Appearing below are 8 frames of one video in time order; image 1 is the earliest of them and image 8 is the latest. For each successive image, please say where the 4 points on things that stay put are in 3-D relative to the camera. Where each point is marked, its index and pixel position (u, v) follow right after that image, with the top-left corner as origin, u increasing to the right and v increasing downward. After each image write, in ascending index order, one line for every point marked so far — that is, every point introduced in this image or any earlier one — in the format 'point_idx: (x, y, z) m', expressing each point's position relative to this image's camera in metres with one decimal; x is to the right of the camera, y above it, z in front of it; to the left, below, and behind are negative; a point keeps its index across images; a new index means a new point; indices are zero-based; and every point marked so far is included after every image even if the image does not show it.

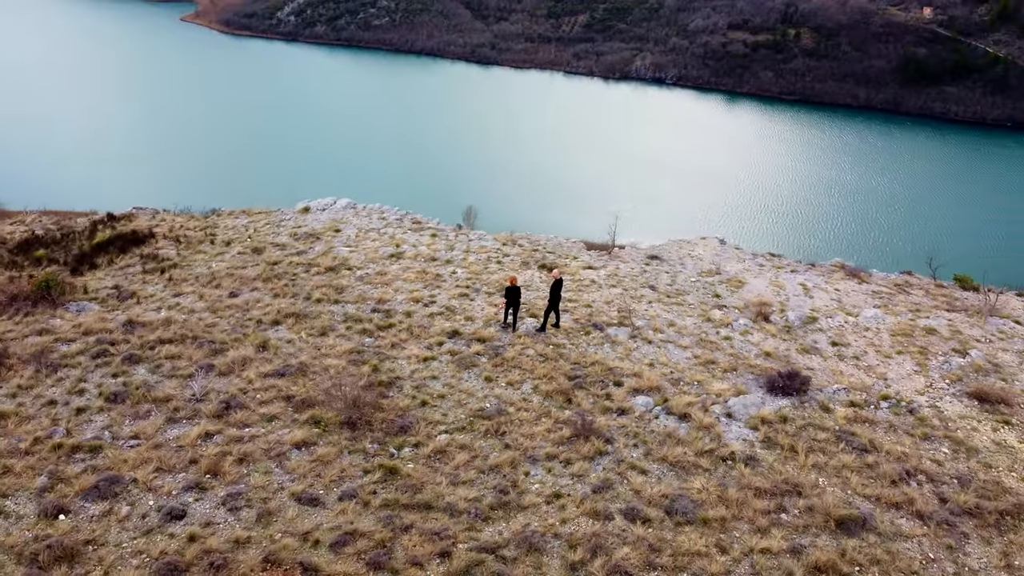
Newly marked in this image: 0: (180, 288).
0: (-7.0, 0.0, +17.2) m
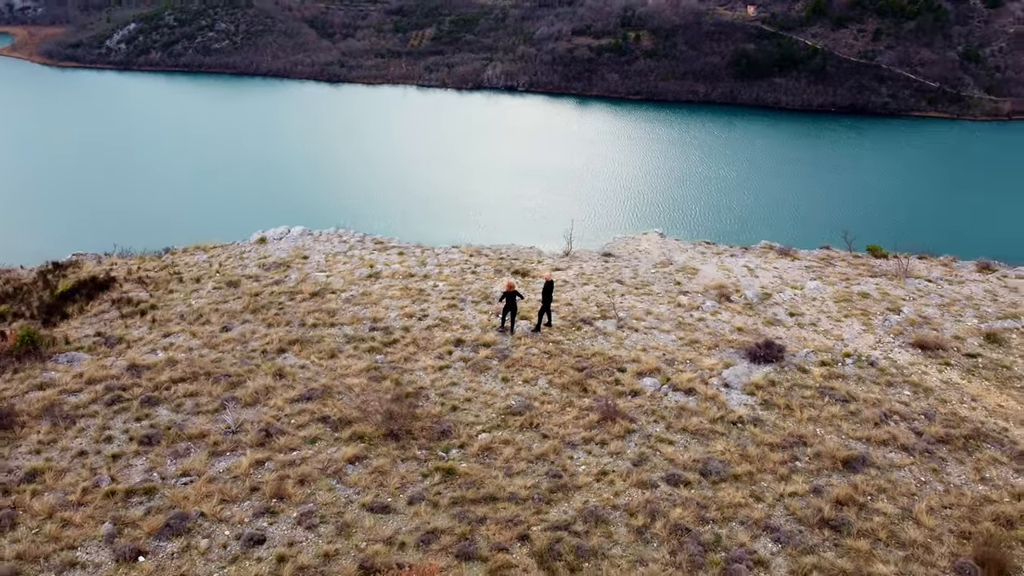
0: (-7.3, -0.9, +17.1) m
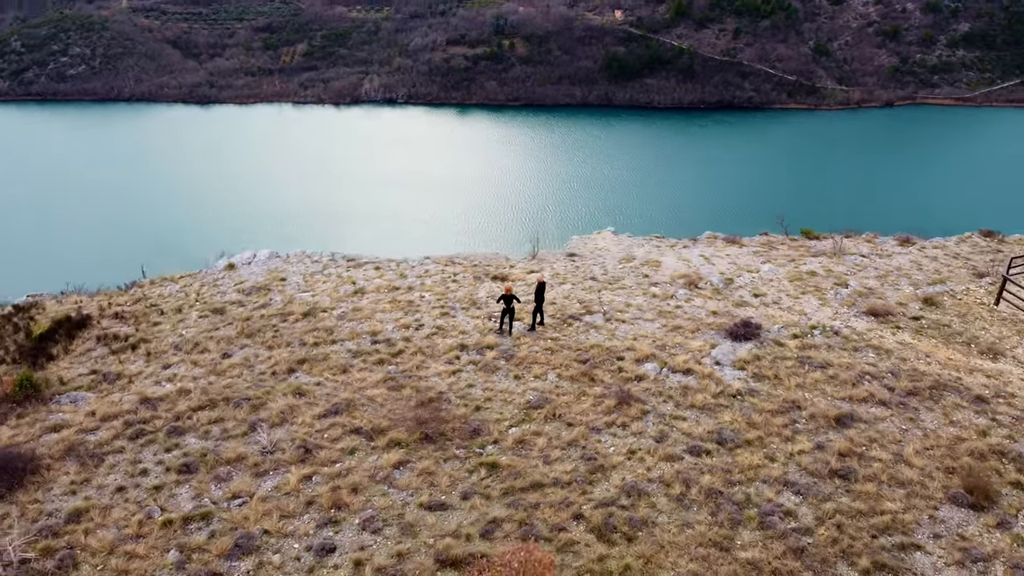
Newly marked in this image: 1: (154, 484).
0: (-7.3, -1.5, +17.0) m
1: (-5.9, -3.2, +13.3) m
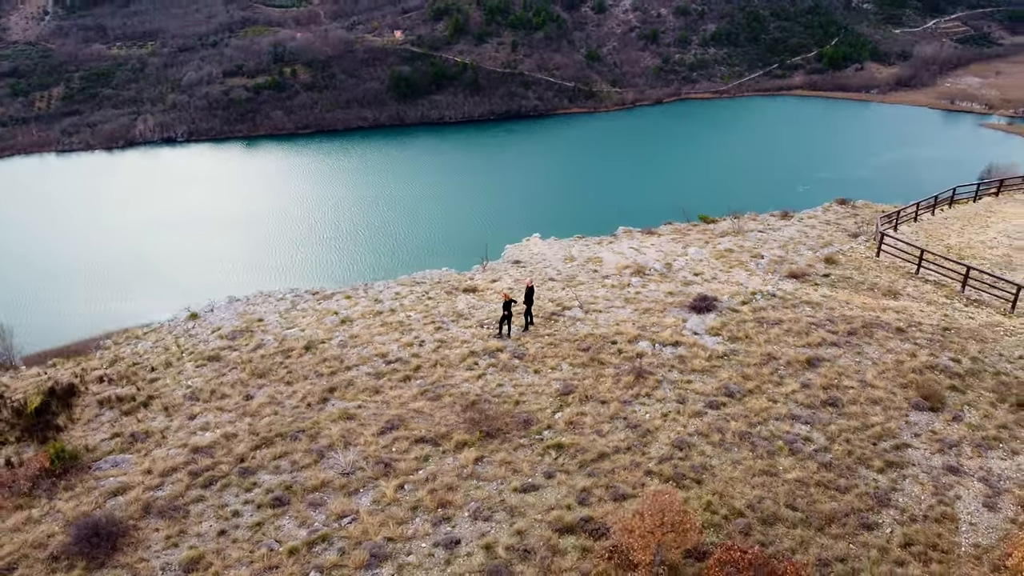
0: (-6.8, -2.6, +17.0) m
1: (-4.4, -4.0, +13.7) m
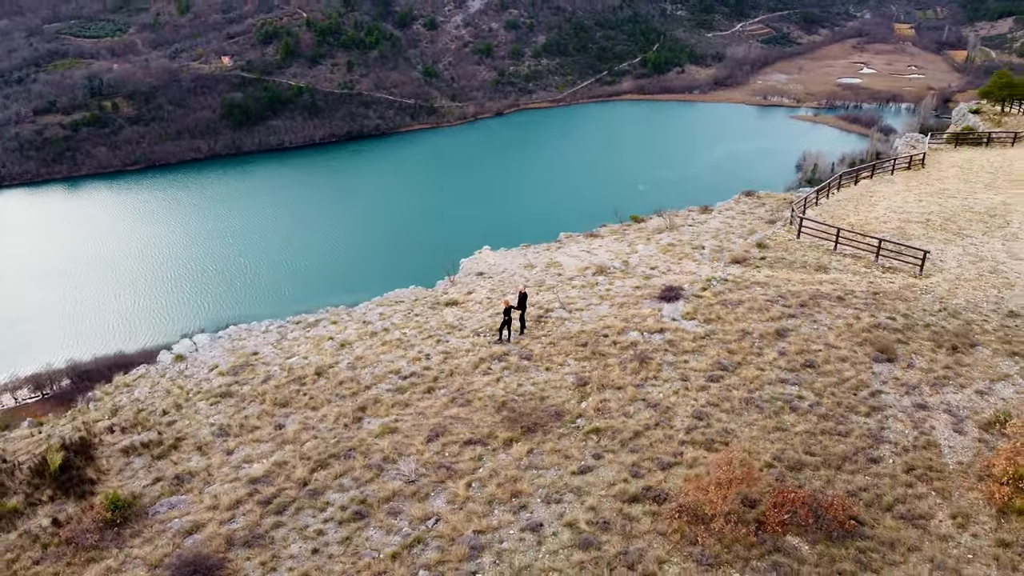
0: (-6.1, -3.4, +17.2) m
1: (-3.0, -4.4, +14.4) m
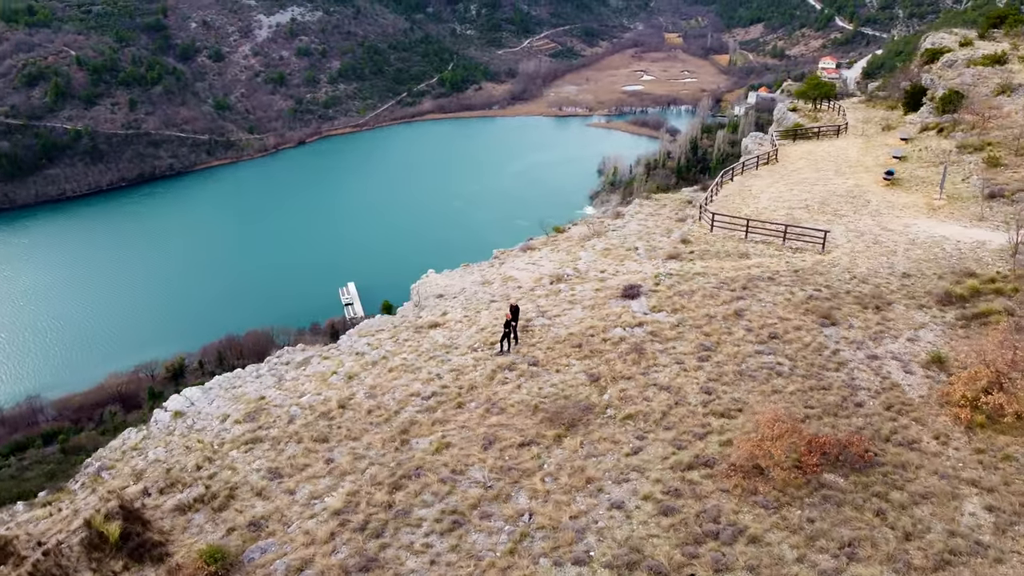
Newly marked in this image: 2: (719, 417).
0: (-4.9, -4.3, +17.4) m
1: (-1.2, -4.9, +15.4) m
2: (+4.8, -3.0, +18.7) m
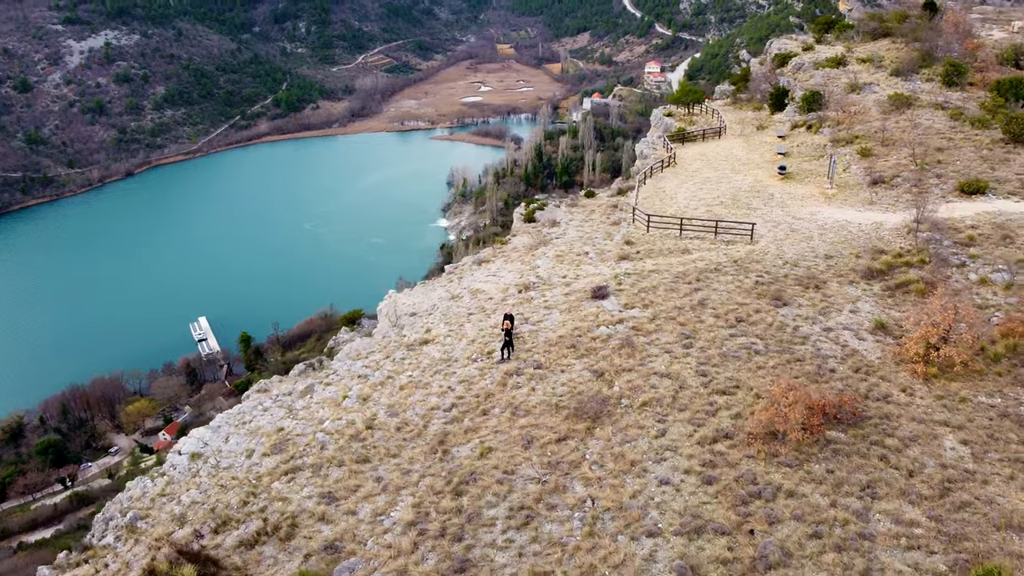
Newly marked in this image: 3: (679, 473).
0: (-3.7, -4.9, +18.0) m
1: (+0.4, -5.1, +16.6) m
2: (+5.5, -2.8, +20.9) m
3: (+3.6, -4.1, +18.2) m
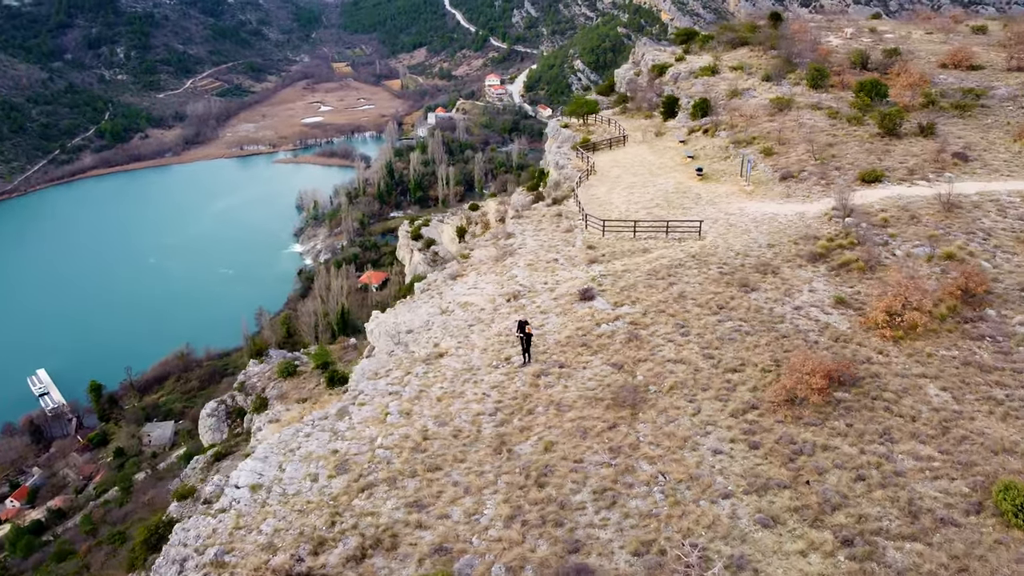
0: (-1.8, -5.3, +19.0) m
1: (+2.5, -5.1, +18.3) m
2: (+6.5, -2.5, +23.6) m
3: (+5.3, -3.9, +20.5) m
